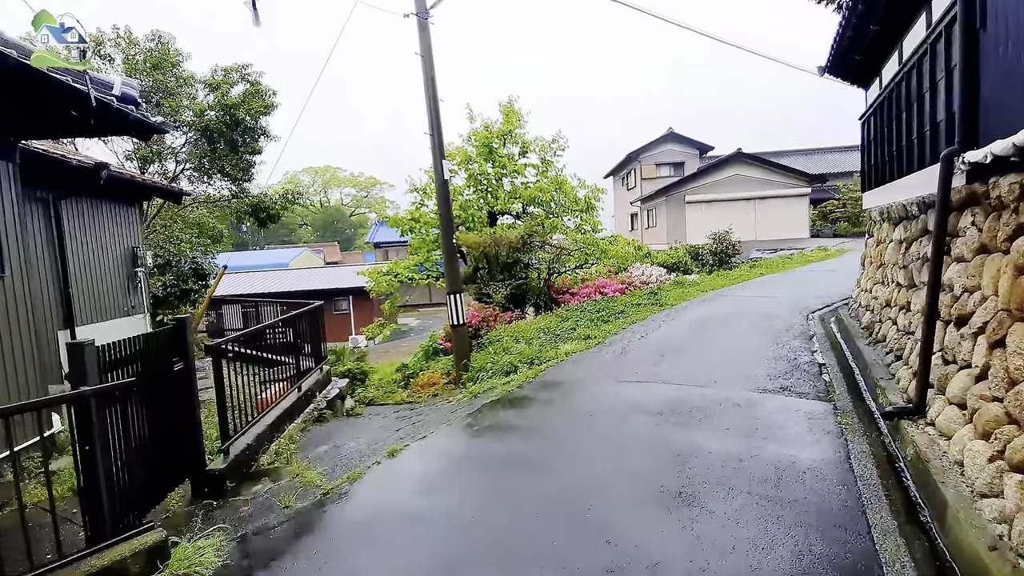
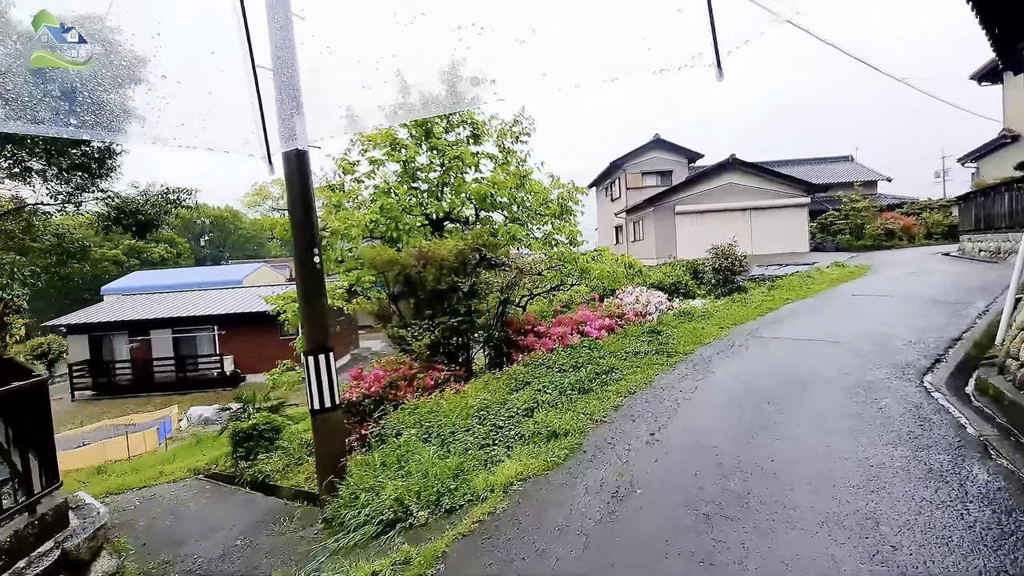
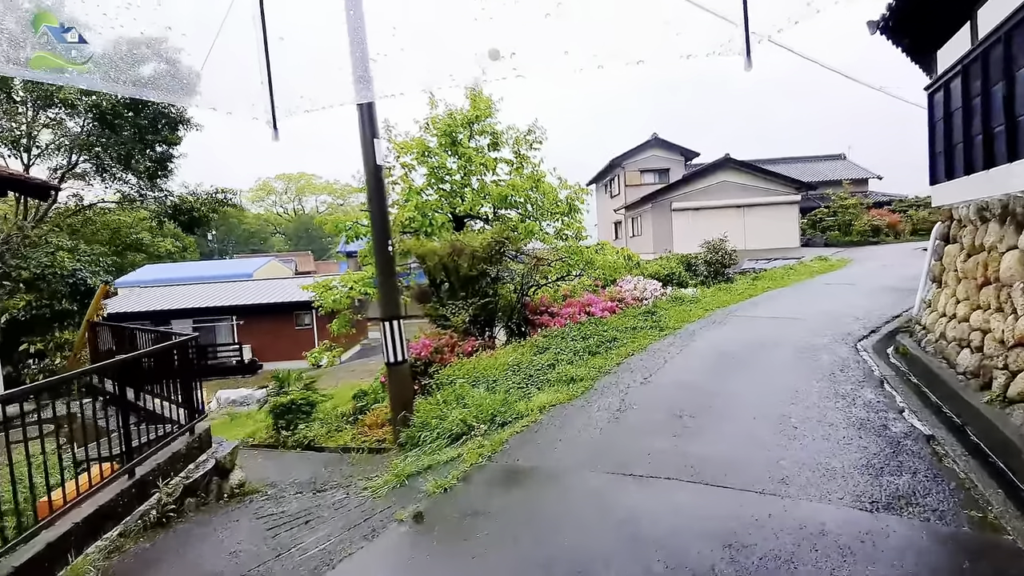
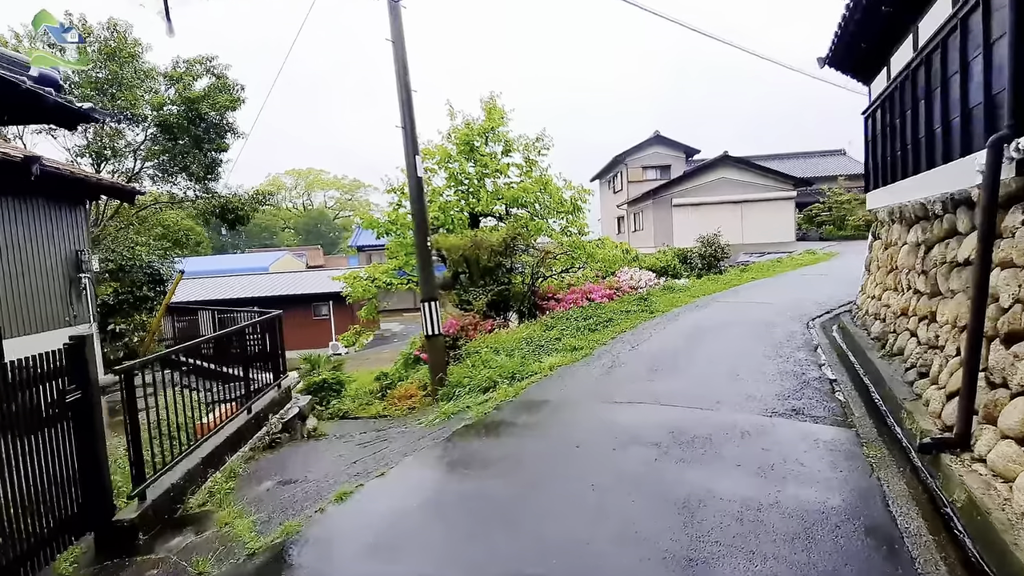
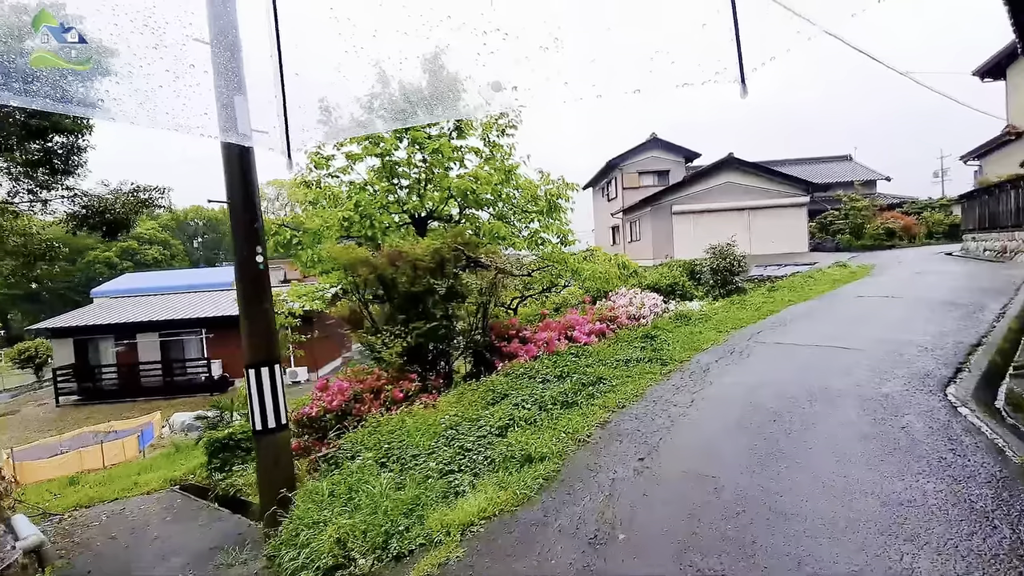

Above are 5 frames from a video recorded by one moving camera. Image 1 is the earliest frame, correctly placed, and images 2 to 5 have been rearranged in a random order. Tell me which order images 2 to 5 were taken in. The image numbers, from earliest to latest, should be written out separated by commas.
4, 3, 2, 5
